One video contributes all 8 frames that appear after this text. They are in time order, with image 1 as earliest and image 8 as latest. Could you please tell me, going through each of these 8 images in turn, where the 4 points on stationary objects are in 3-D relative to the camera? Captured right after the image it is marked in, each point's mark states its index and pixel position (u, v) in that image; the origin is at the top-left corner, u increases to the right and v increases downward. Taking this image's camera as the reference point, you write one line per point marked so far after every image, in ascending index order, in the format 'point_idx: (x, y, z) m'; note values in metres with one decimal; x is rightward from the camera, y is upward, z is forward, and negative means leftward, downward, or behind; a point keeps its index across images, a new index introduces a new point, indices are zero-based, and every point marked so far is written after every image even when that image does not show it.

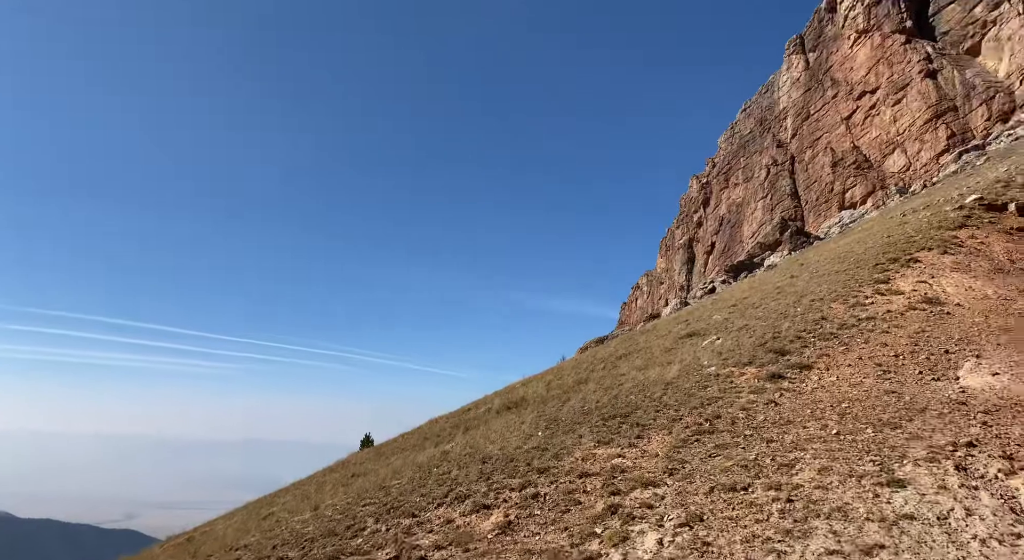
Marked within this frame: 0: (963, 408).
0: (+10.8, -3.0, +15.8) m
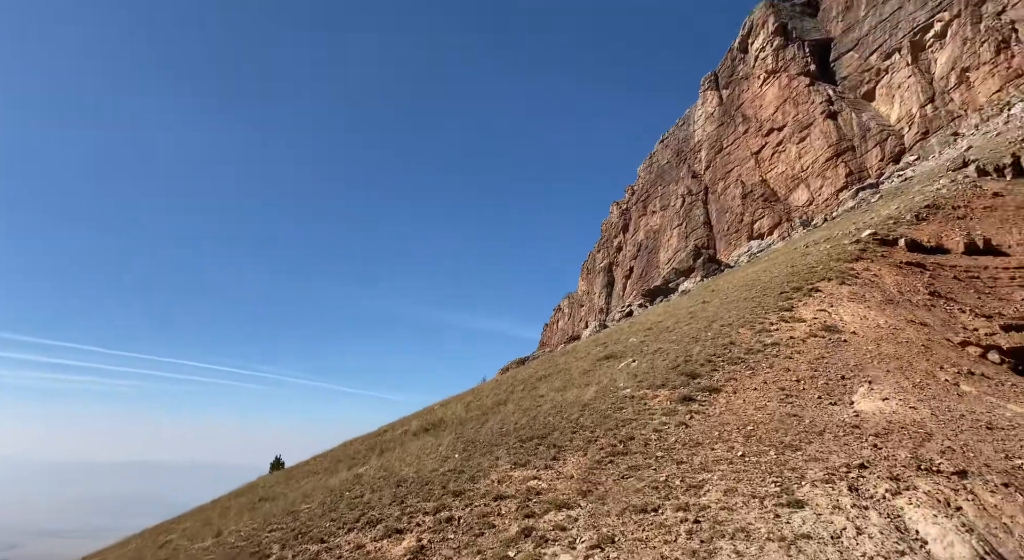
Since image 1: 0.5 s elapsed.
0: (+8.7, -3.8, +16.7) m
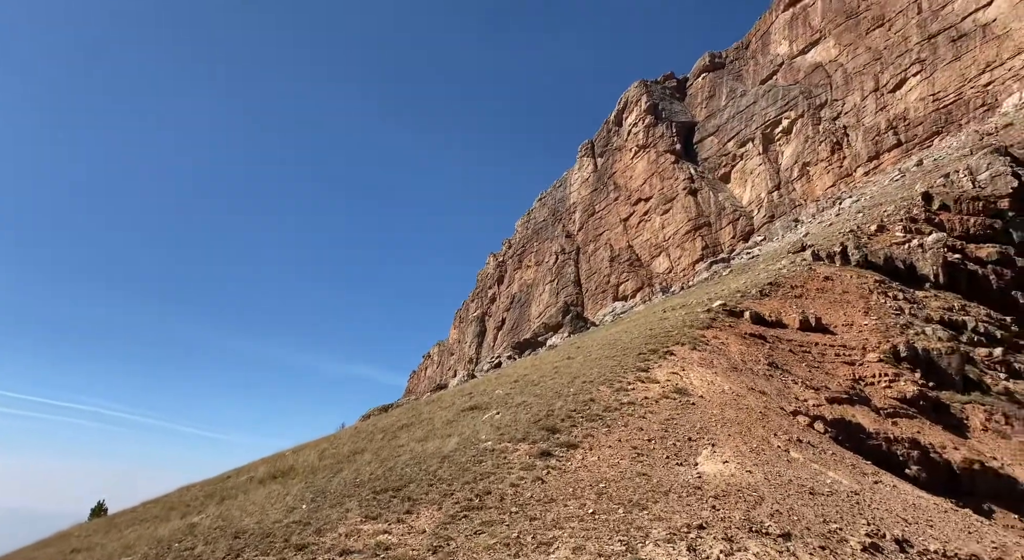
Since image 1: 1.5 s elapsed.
0: (+4.8, -5.6, +17.5) m
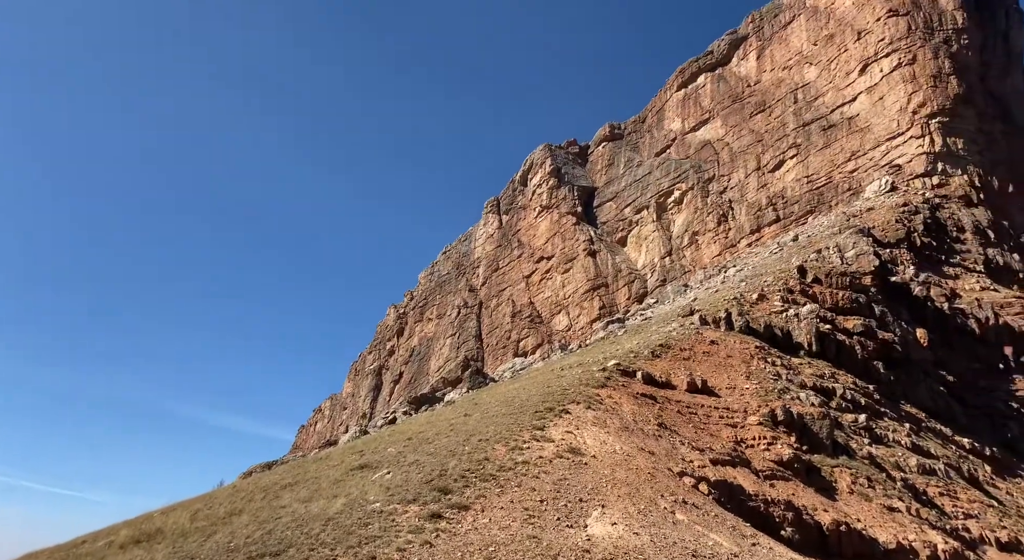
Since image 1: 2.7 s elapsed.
0: (+1.8, -7.3, +17.4) m
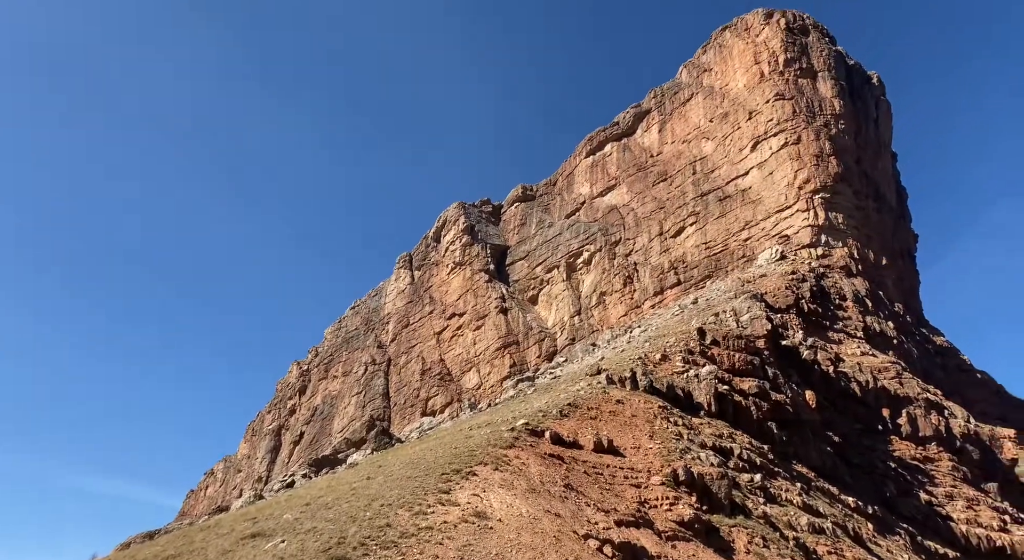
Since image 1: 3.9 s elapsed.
0: (-0.8, -8.9, +16.8) m
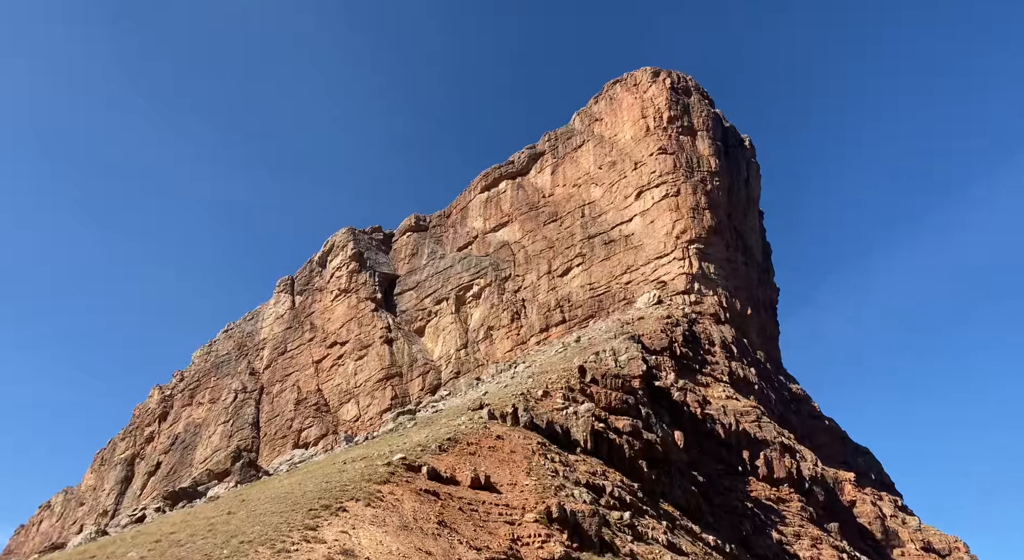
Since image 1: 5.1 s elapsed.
0: (-4.3, -9.6, +16.0) m
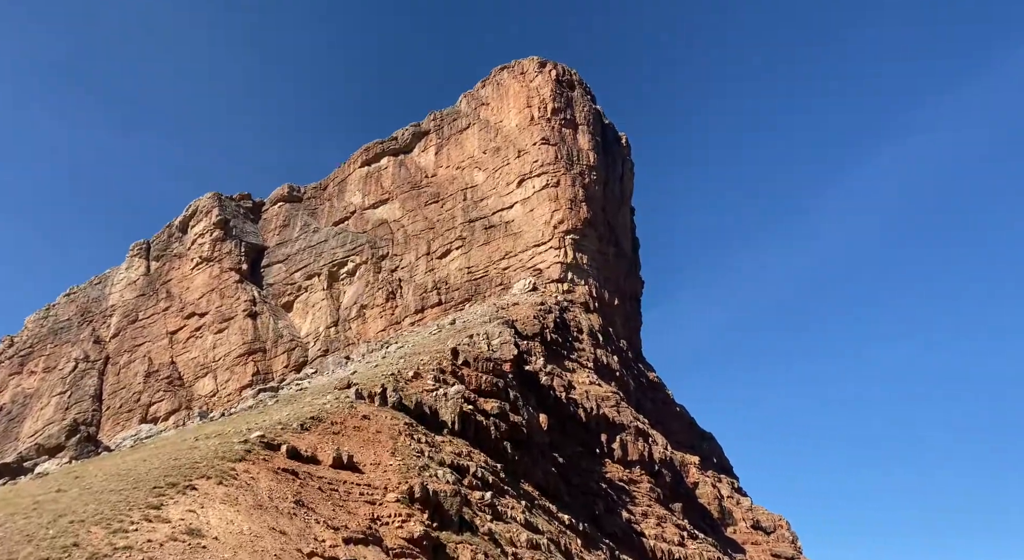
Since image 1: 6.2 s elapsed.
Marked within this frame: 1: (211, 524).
0: (-8.0, -8.7, +15.2) m
1: (-9.3, -7.5, +20.4) m
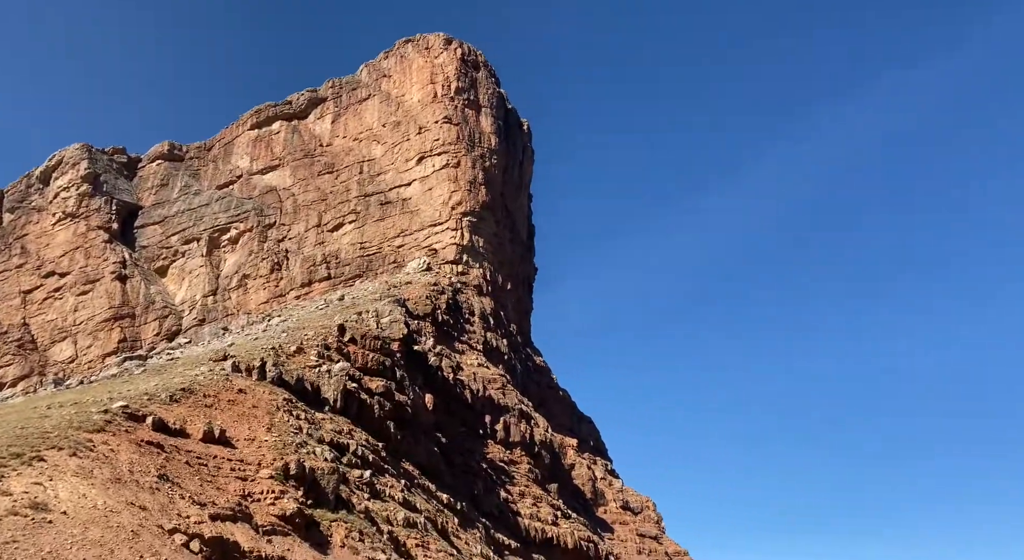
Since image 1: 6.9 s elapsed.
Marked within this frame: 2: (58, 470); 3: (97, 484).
0: (-11.1, -7.6, +14.0) m
1: (-13.1, -6.2, +19.0) m
2: (-13.9, -5.8, +20.3) m
3: (-12.5, -6.1, +19.8) m
